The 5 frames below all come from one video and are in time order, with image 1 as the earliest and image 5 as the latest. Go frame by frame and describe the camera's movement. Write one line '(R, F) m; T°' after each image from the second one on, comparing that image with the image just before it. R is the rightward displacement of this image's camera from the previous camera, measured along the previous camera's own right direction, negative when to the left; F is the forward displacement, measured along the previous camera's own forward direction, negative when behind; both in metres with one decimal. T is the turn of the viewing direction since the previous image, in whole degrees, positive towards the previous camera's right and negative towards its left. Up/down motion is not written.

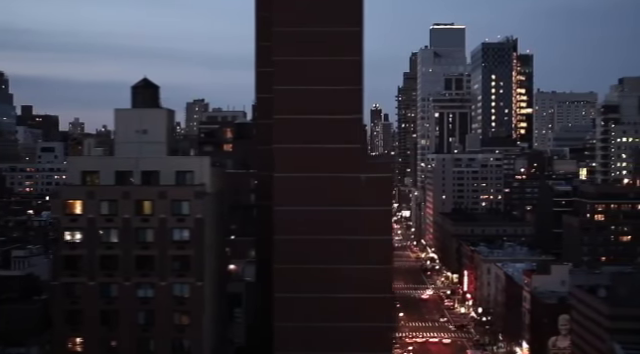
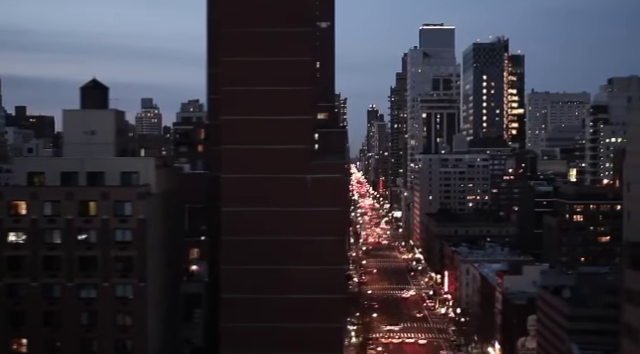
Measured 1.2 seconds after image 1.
(+1.8, 0.0) m; 0°
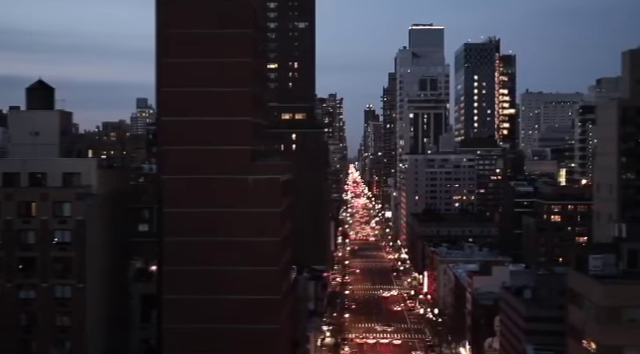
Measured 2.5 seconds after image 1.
(+2.0, 0.0) m; 0°
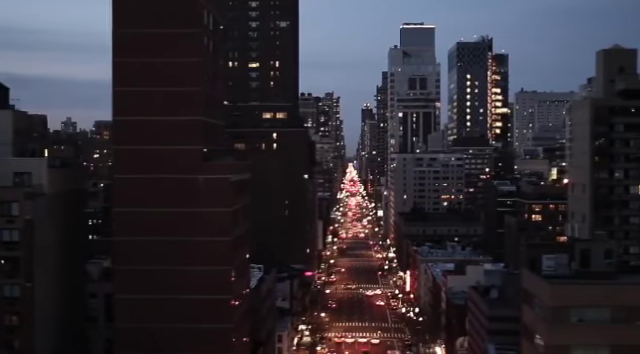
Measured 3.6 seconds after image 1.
(+1.6, 0.0) m; 0°
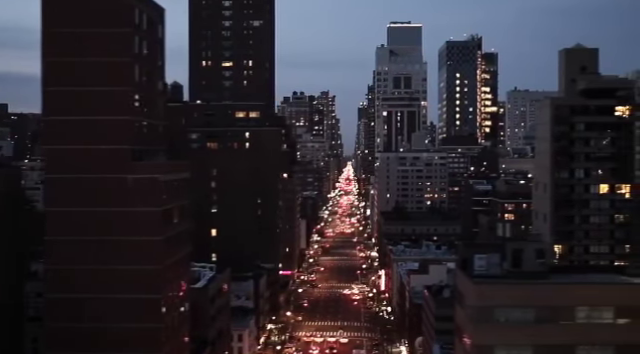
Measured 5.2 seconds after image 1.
(+2.4, 0.0) m; 0°
